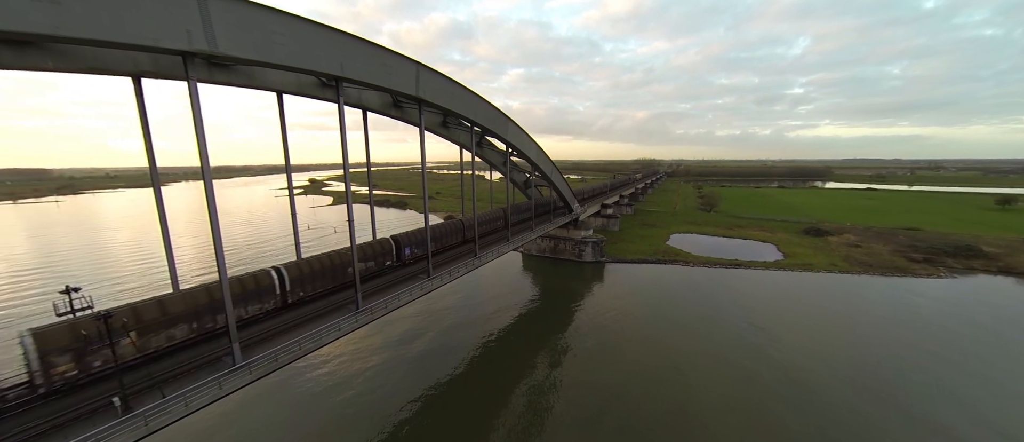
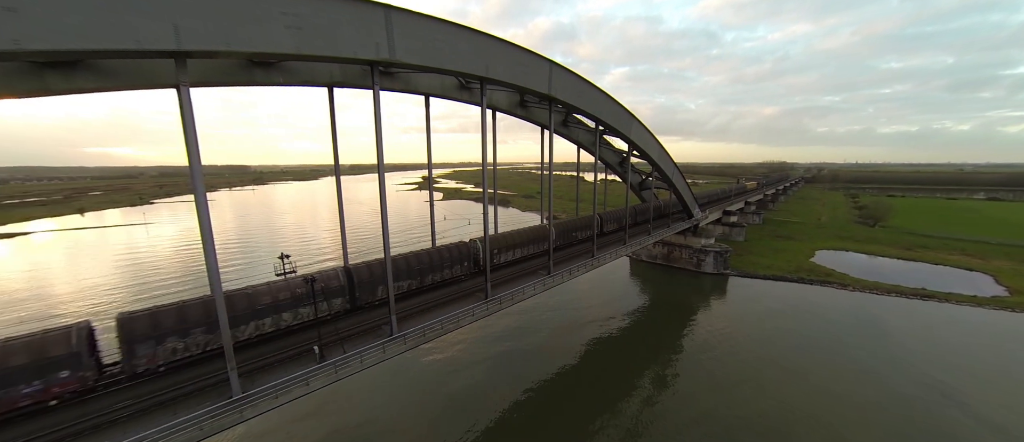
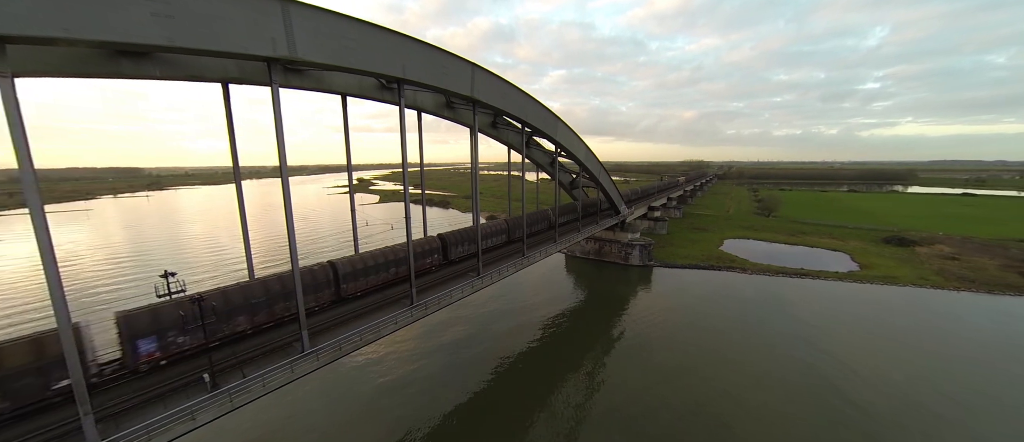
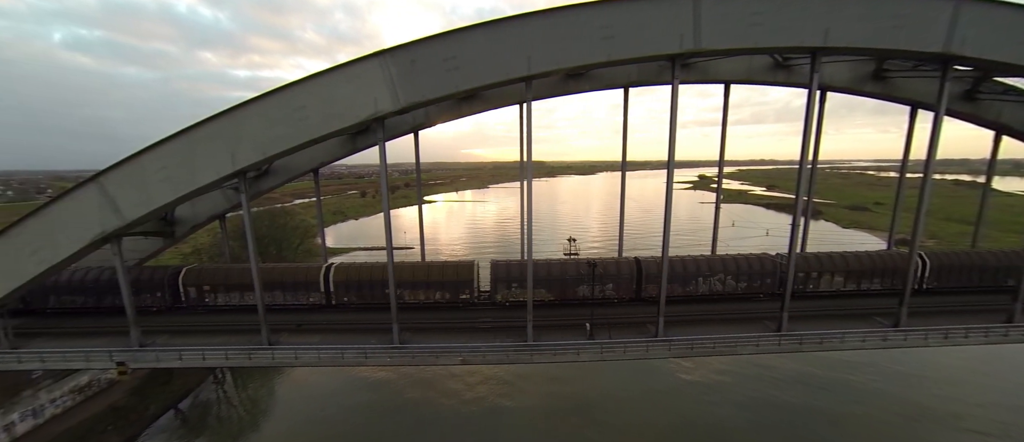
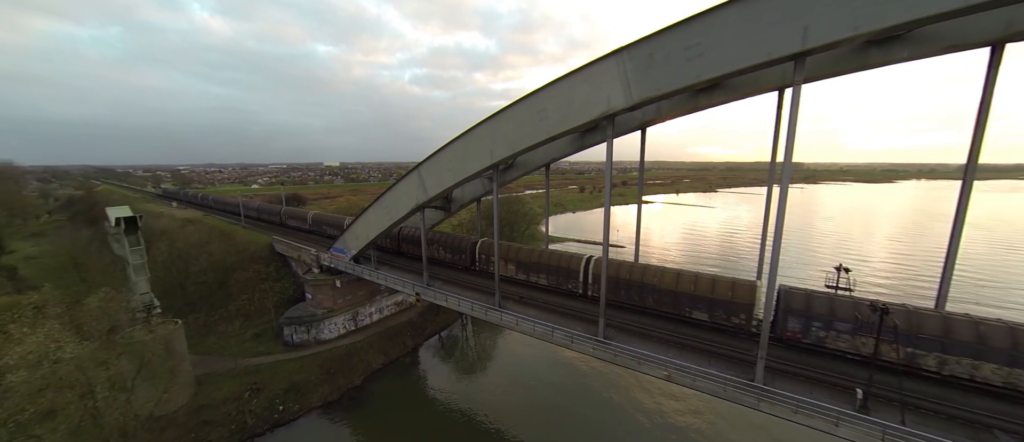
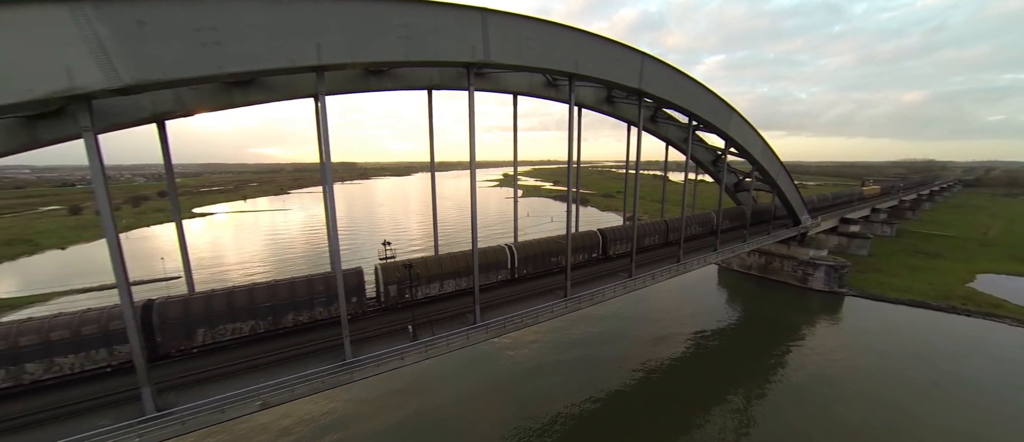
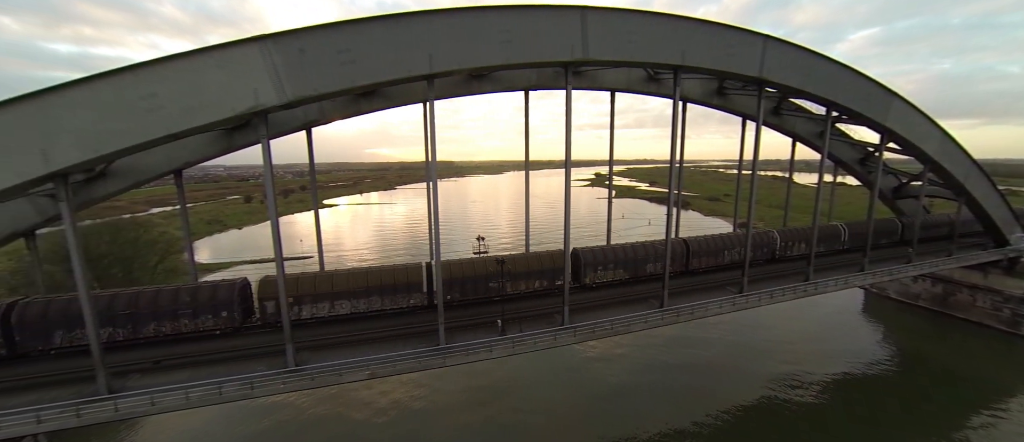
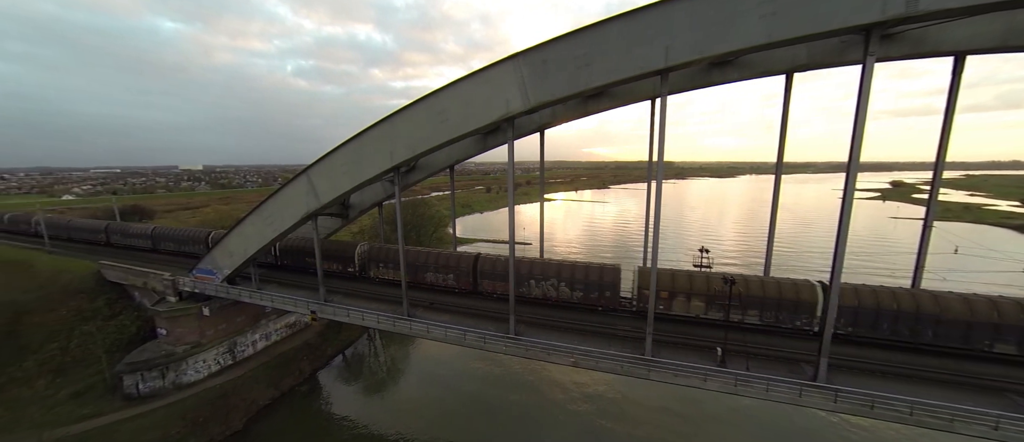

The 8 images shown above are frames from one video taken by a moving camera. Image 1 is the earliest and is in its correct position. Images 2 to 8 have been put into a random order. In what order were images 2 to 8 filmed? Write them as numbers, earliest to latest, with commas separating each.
3, 2, 6, 7, 4, 8, 5
